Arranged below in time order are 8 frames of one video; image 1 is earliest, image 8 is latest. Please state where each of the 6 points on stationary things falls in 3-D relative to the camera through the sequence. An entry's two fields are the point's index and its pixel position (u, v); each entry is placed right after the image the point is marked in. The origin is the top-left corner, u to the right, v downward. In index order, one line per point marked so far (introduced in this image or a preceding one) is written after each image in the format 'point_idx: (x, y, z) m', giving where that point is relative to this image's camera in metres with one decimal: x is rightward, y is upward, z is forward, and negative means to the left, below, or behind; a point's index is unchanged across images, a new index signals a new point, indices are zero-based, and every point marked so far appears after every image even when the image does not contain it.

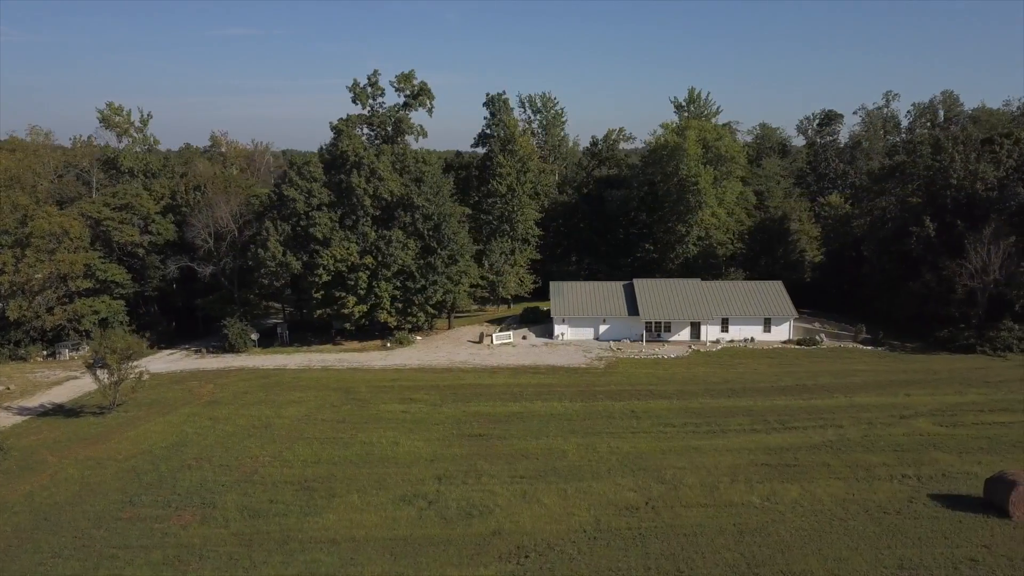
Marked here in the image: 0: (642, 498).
0: (+3.1, -4.9, +19.7) m
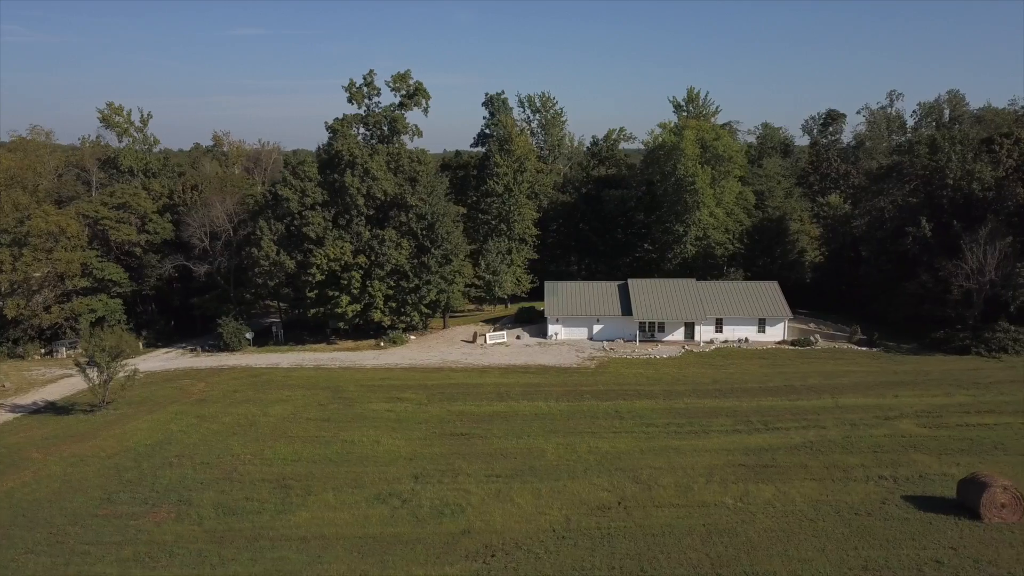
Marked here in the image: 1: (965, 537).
0: (+2.4, -4.9, +19.7) m
1: (+9.0, -4.9, +16.7) m
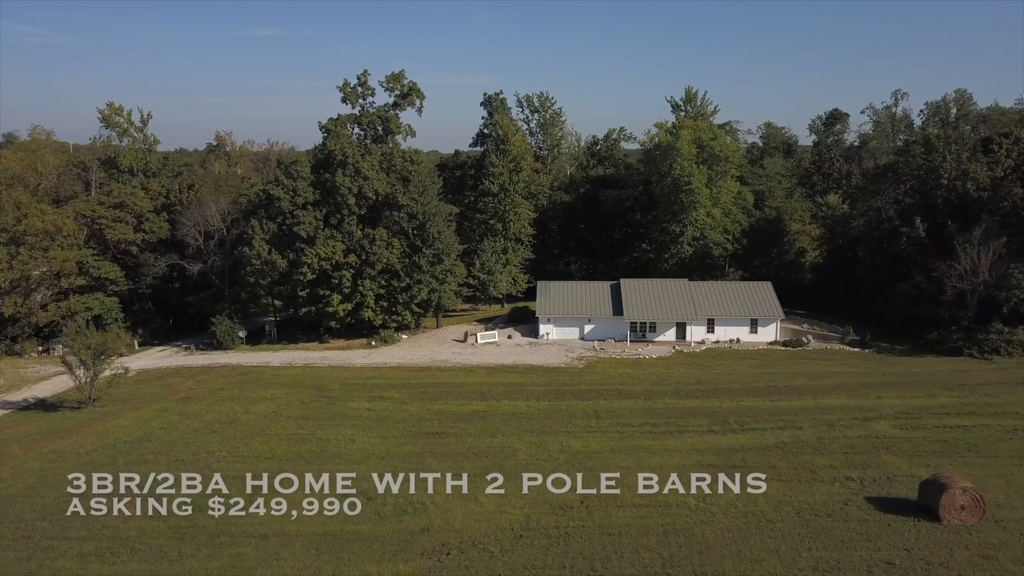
0: (+1.6, -4.9, +19.7) m
1: (+8.1, -4.9, +16.6) m
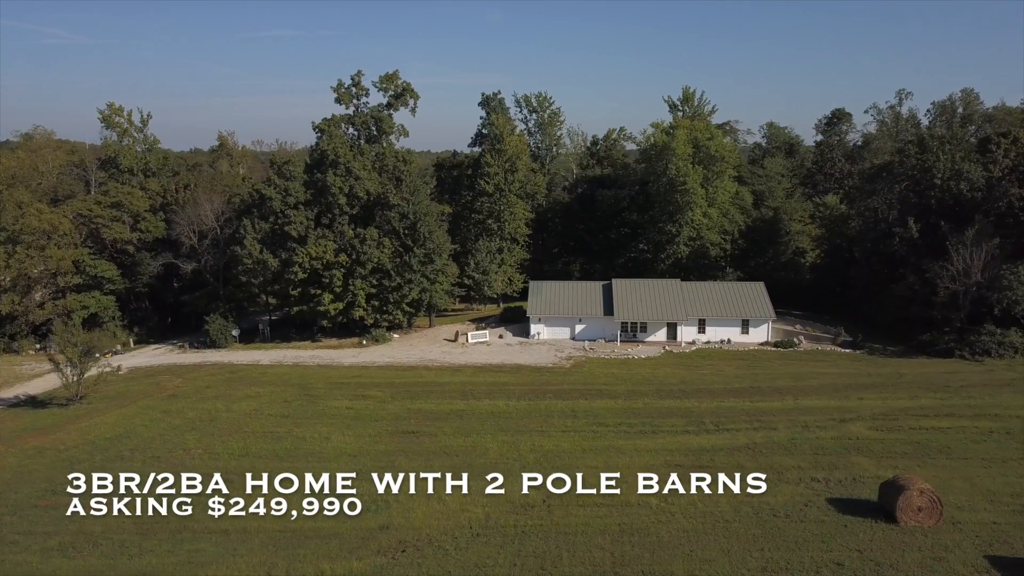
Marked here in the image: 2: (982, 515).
0: (+0.7, -4.9, +19.8) m
1: (+7.1, -5.0, +16.5) m
2: (+9.8, -4.7, +17.6) m
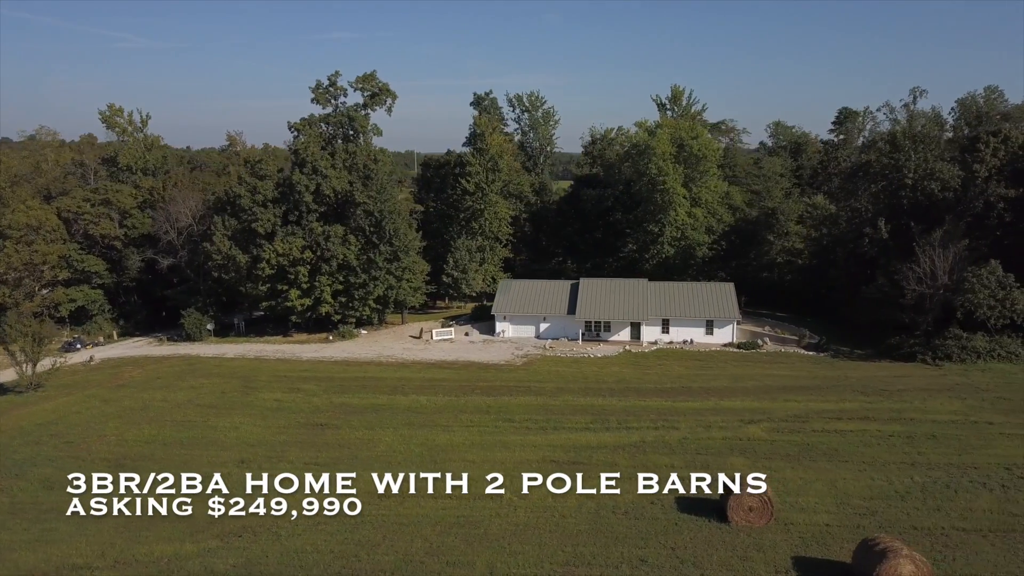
0: (-2.6, -4.8, +20.1) m
1: (+3.6, -4.9, +16.5) m
2: (+6.3, -4.7, +17.4) m
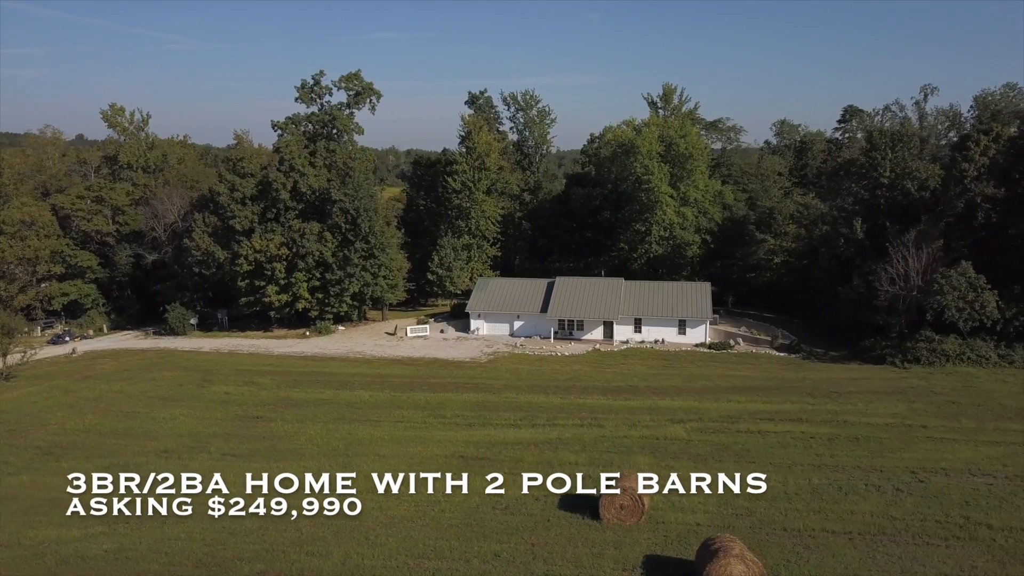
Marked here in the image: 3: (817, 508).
0: (-5.1, -4.6, +20.5) m
1: (+1.0, -4.8, +16.5) m
2: (+3.7, -4.7, +17.3) m
3: (+6.4, -4.6, +17.6) m
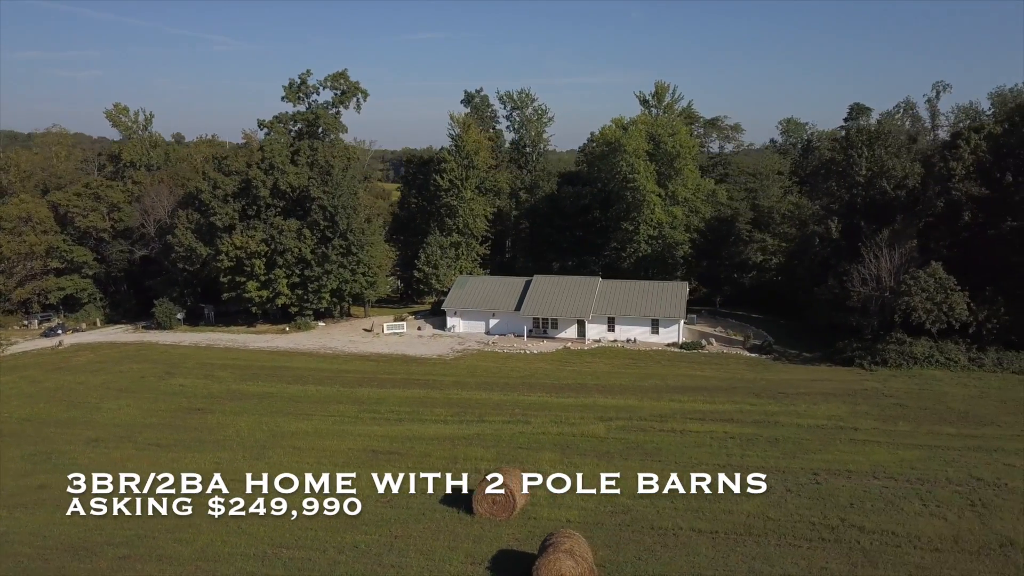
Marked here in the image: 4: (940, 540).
0: (-7.4, -4.5, +20.9) m
1: (-1.6, -4.7, +16.6) m
2: (+1.2, -4.6, +17.3) m
3: (+3.9, -4.5, +17.5) m
4: (+7.9, -4.7, +15.6) m
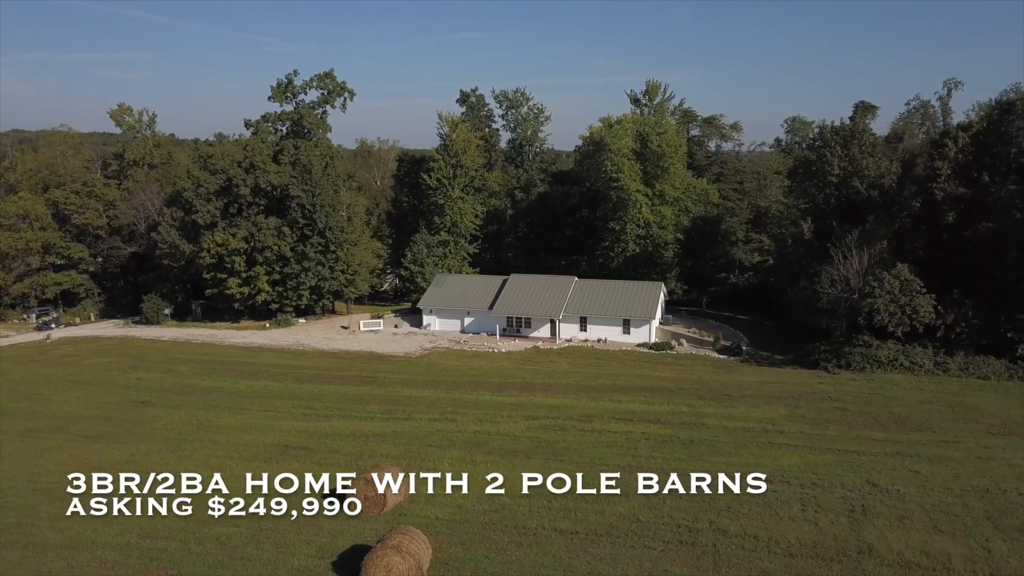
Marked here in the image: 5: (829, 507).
0: (-9.9, -4.4, +21.4) m
1: (-4.3, -4.7, +16.9) m
2: (-1.4, -4.6, +17.4) m
3: (+1.3, -4.5, +17.4) m
4: (+5.2, -4.7, +15.4) m
5: (+6.5, -4.5, +17.2) m
